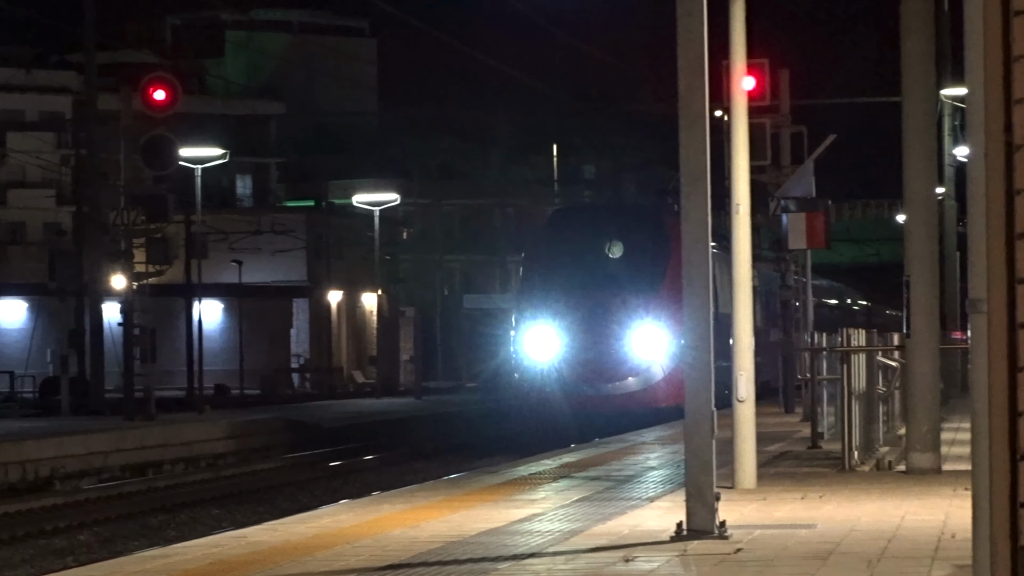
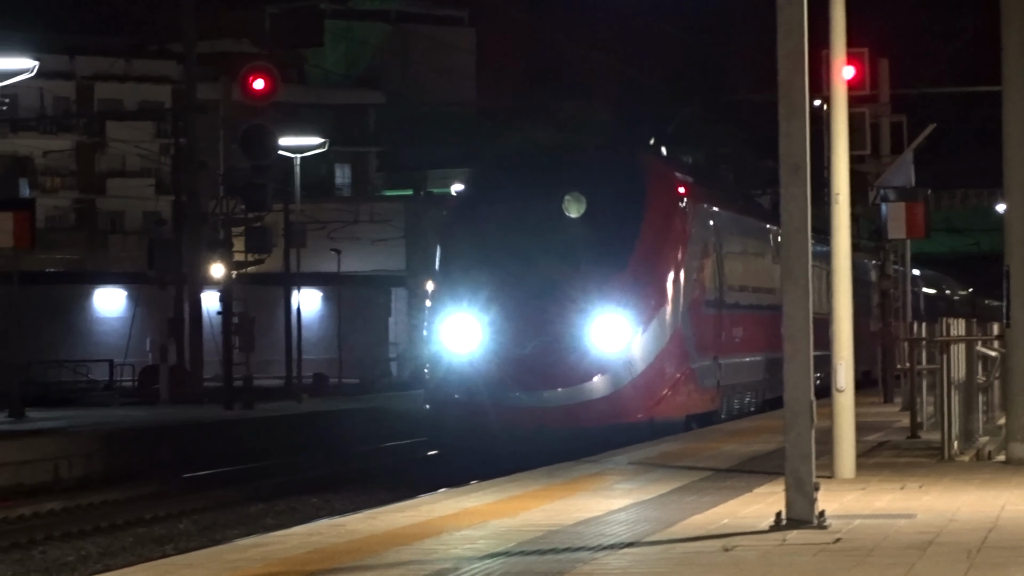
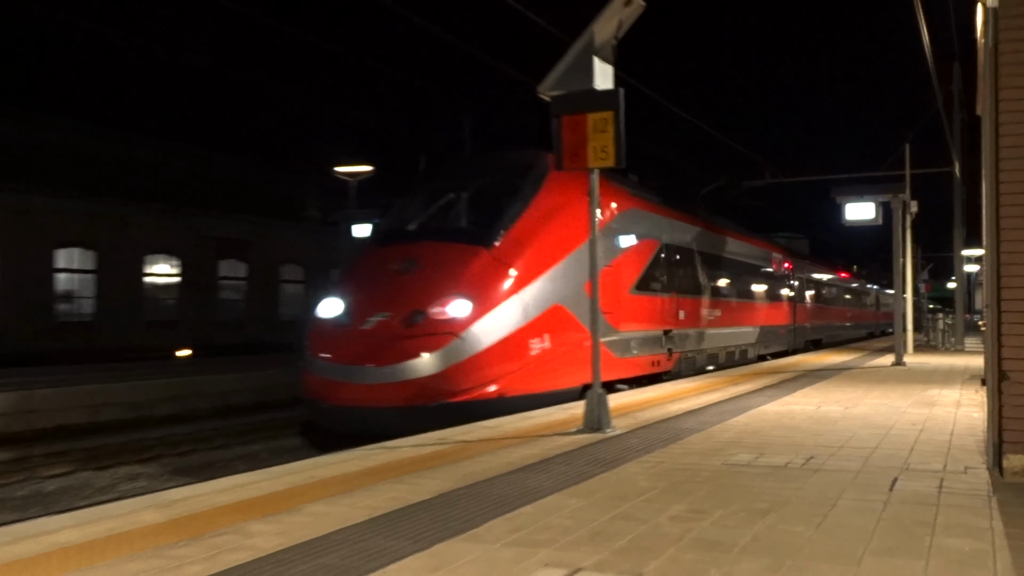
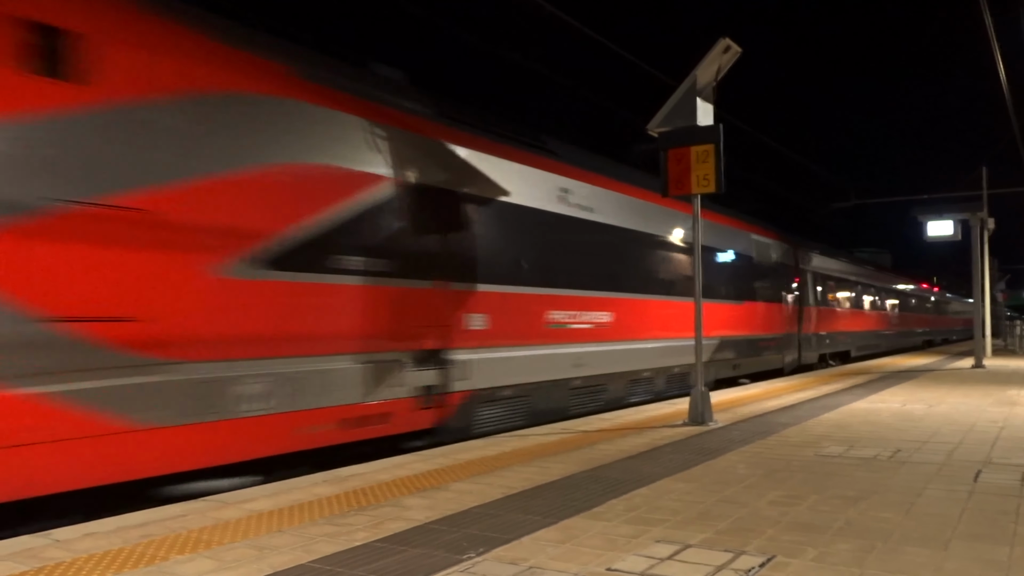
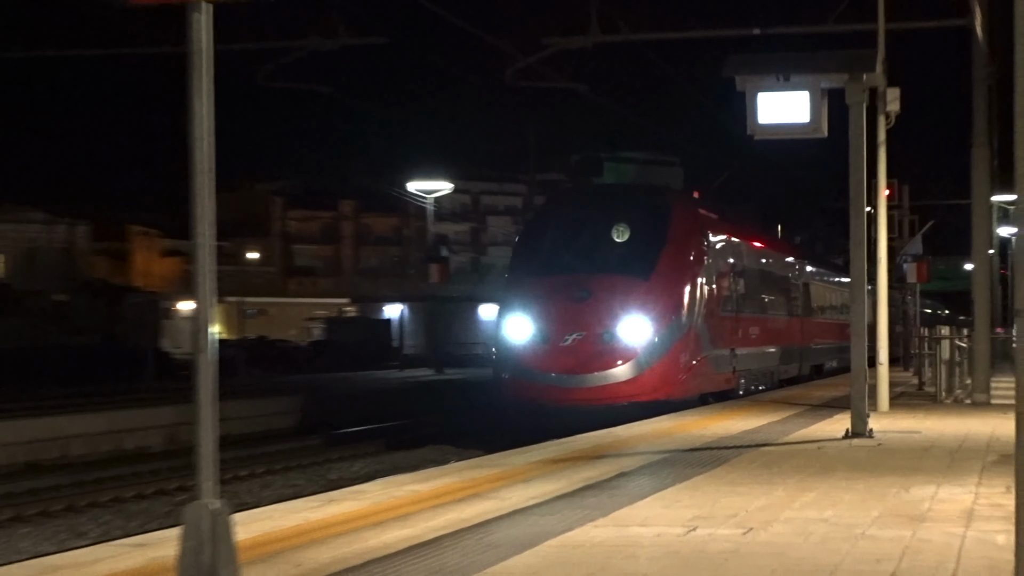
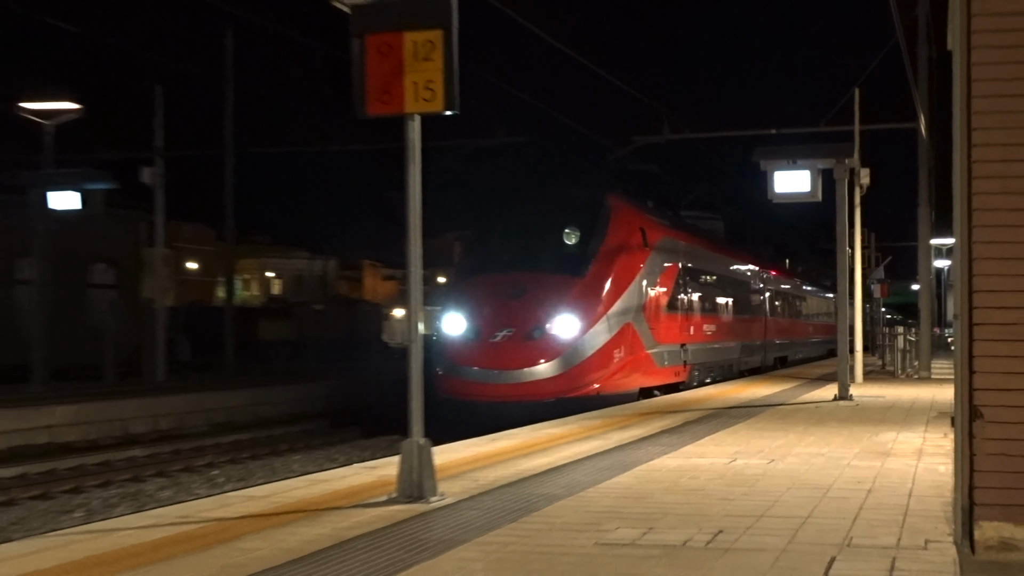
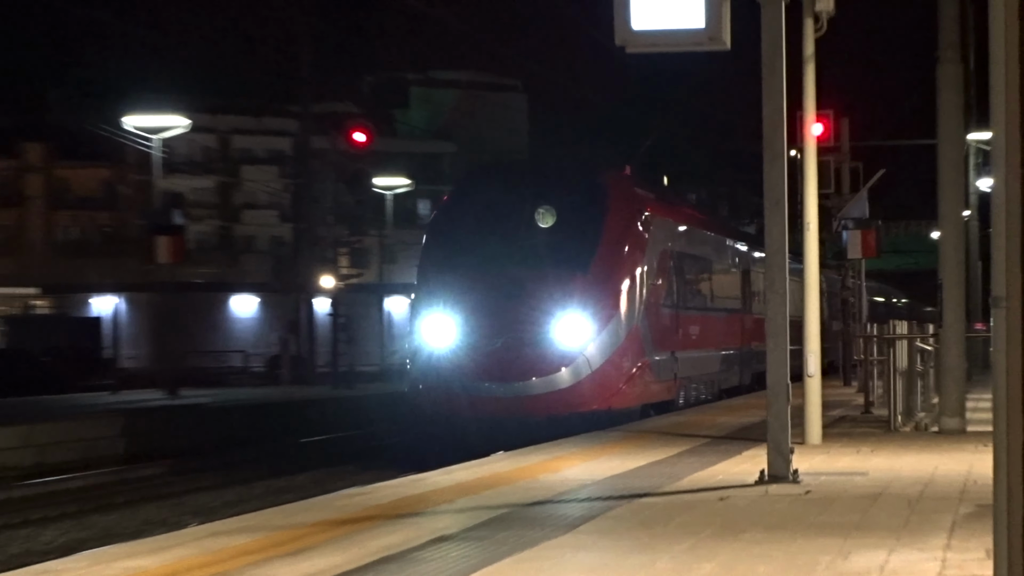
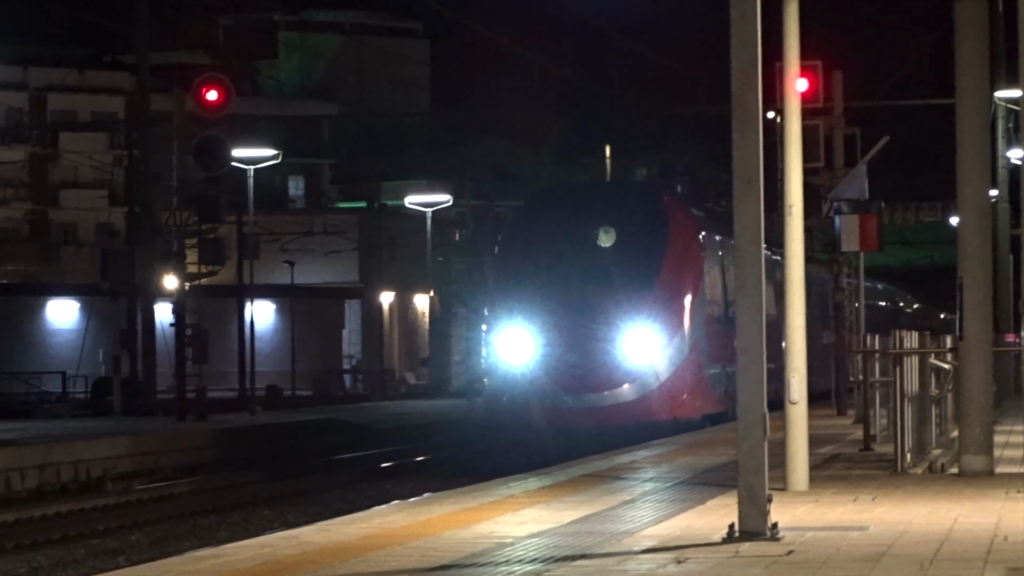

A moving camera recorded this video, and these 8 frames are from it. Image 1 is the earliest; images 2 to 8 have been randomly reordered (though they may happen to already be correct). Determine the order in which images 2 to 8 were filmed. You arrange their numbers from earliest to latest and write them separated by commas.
8, 2, 7, 5, 6, 3, 4
